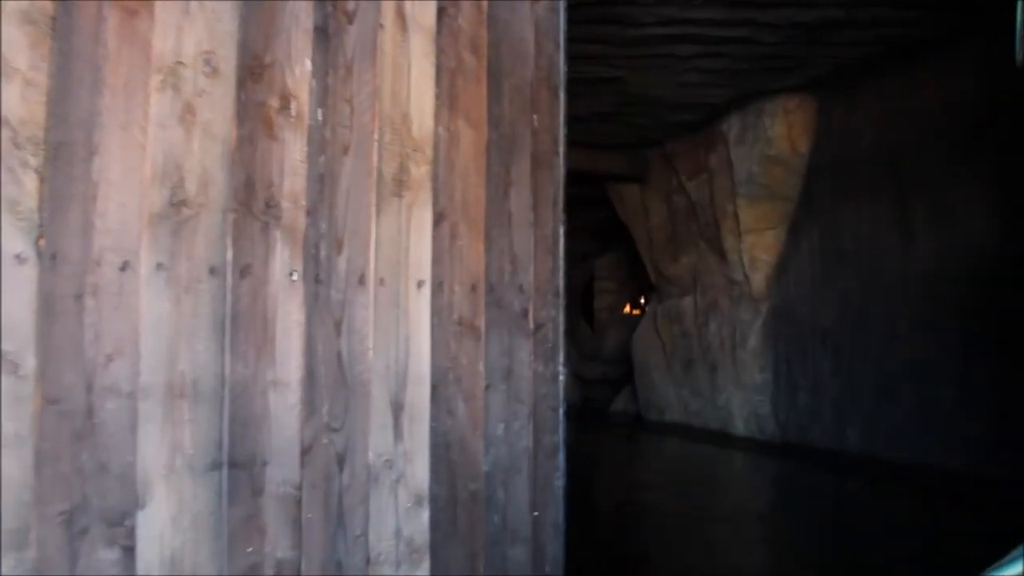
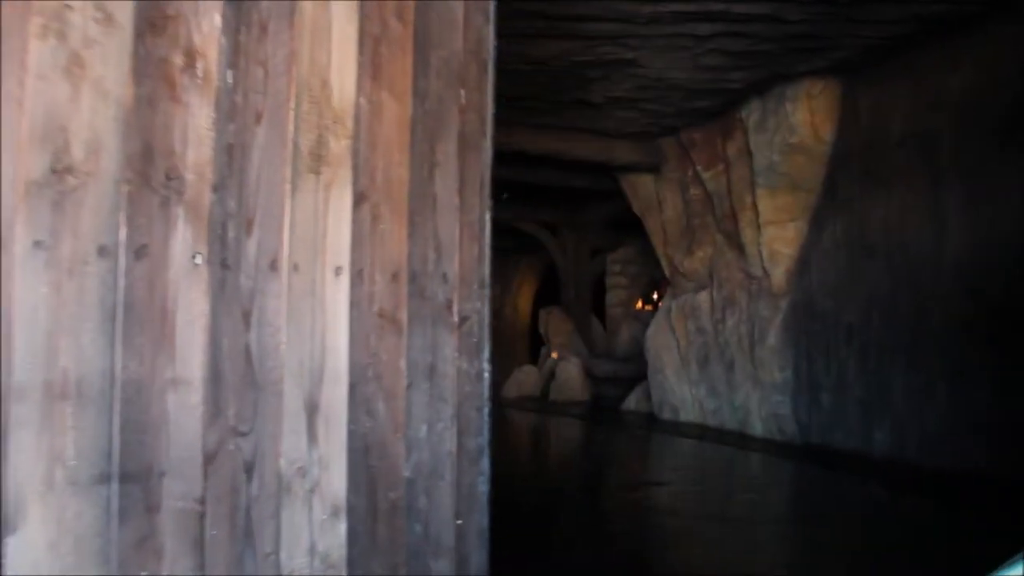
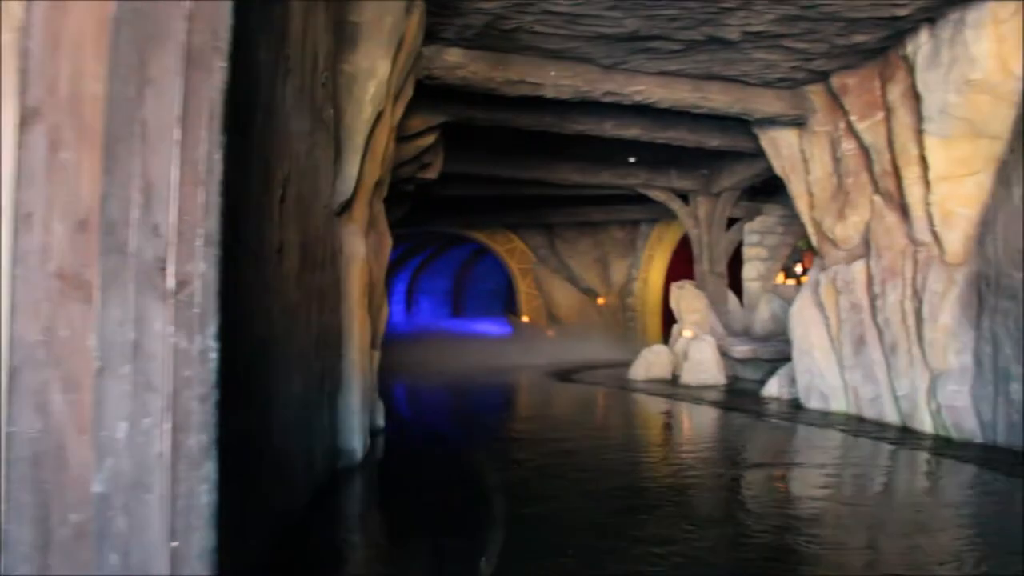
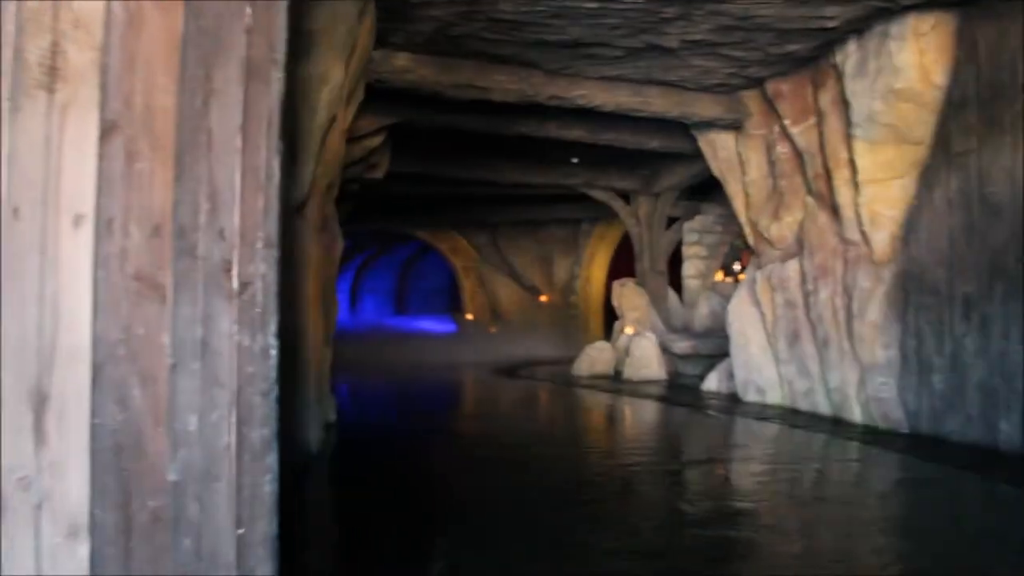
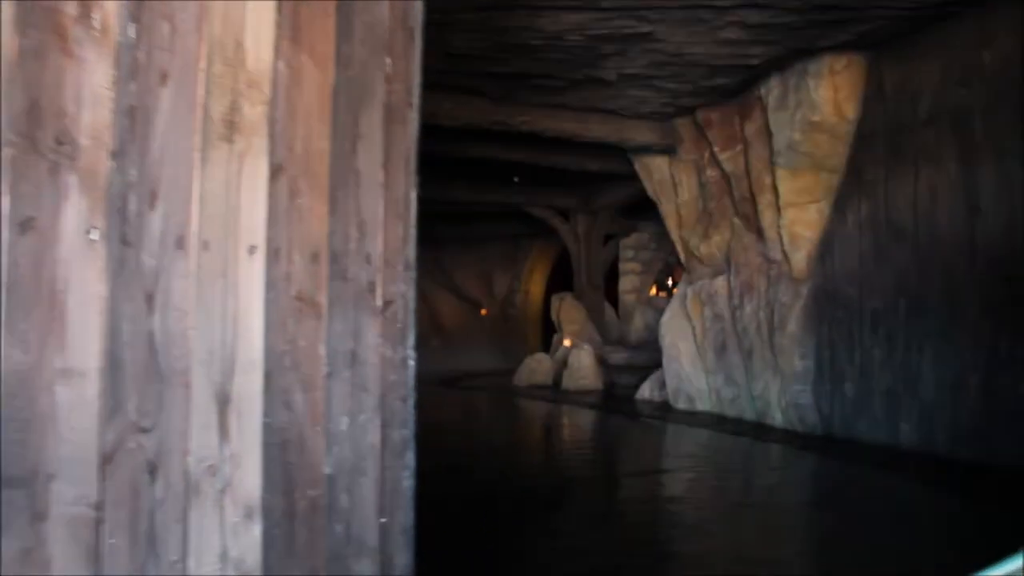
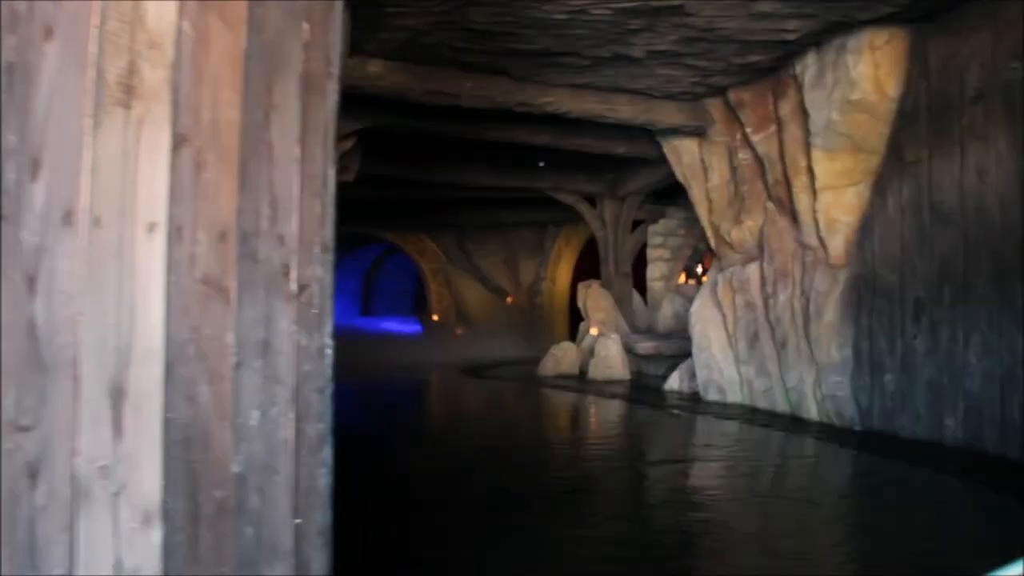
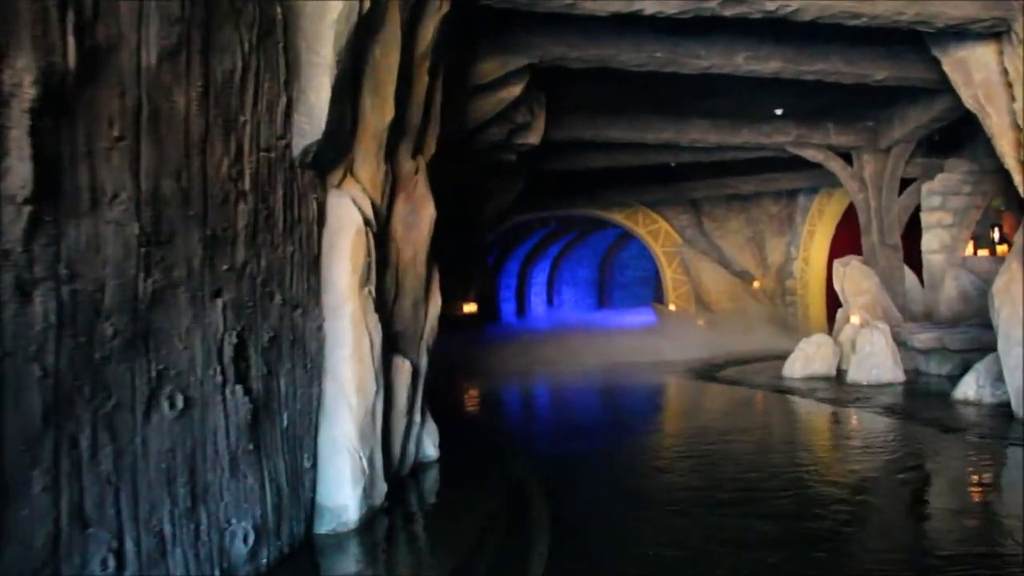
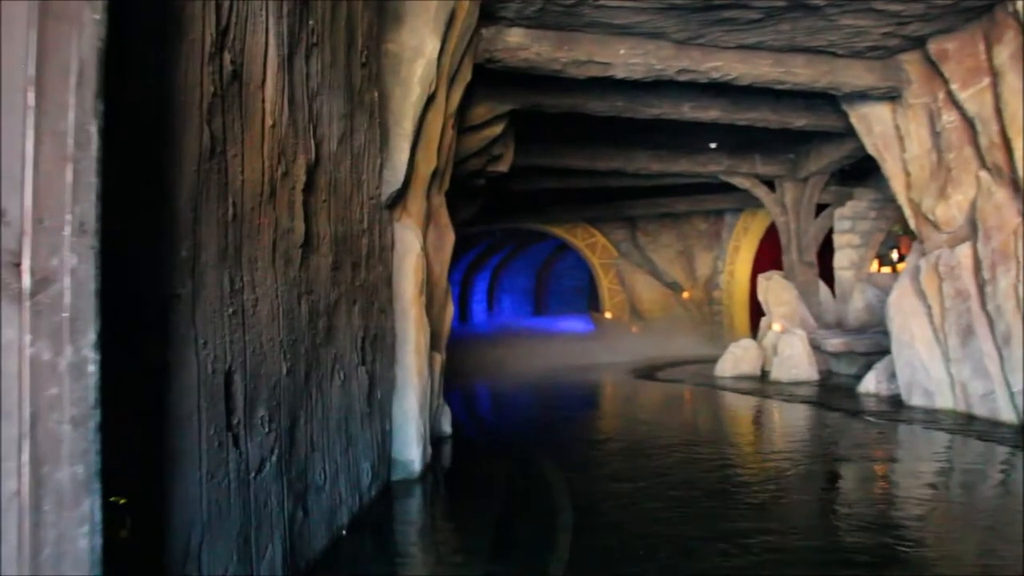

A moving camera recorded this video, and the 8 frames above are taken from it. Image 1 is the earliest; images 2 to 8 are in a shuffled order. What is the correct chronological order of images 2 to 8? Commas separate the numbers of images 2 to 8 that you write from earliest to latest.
2, 5, 6, 4, 3, 8, 7
